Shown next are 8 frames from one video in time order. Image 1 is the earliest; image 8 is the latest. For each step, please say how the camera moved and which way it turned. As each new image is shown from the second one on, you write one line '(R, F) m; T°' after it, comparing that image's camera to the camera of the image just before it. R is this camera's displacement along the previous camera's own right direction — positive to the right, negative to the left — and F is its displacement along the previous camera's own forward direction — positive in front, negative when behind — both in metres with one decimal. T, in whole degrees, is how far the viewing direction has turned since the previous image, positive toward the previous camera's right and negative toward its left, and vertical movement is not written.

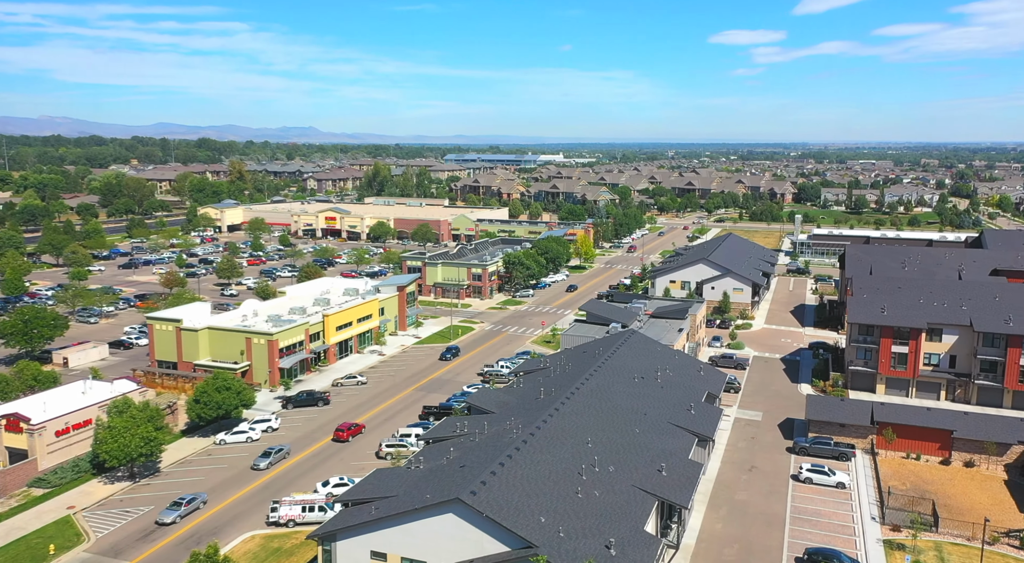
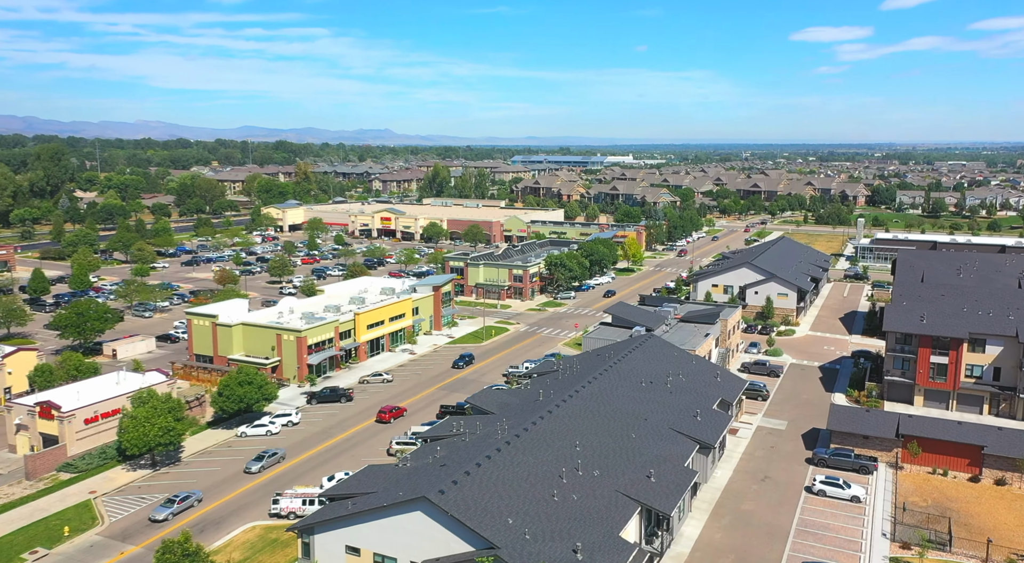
(+2.3, 0.0) m; -5°
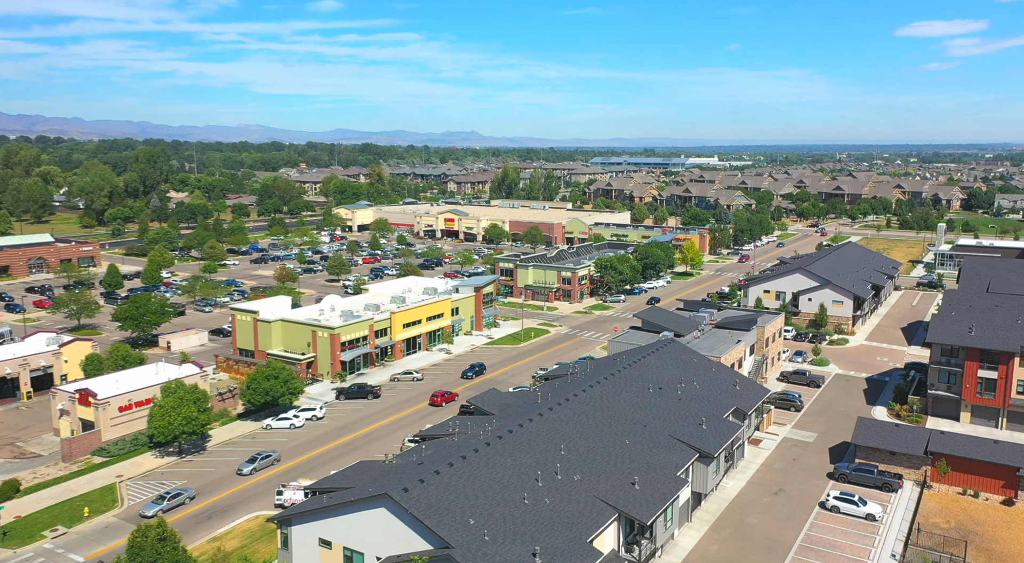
(+2.8, +0.1) m; -6°
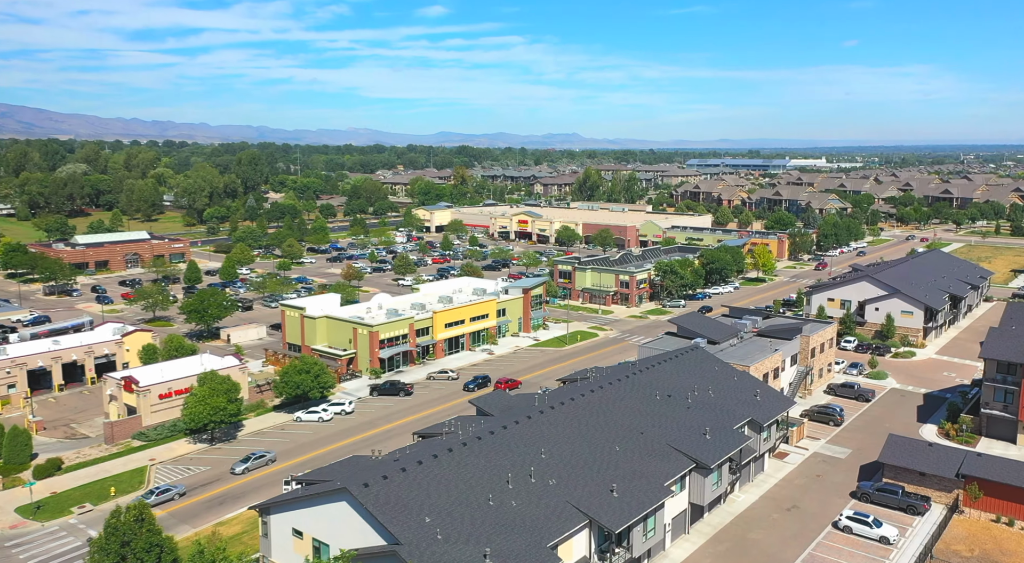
(+3.3, +0.1) m; -7°
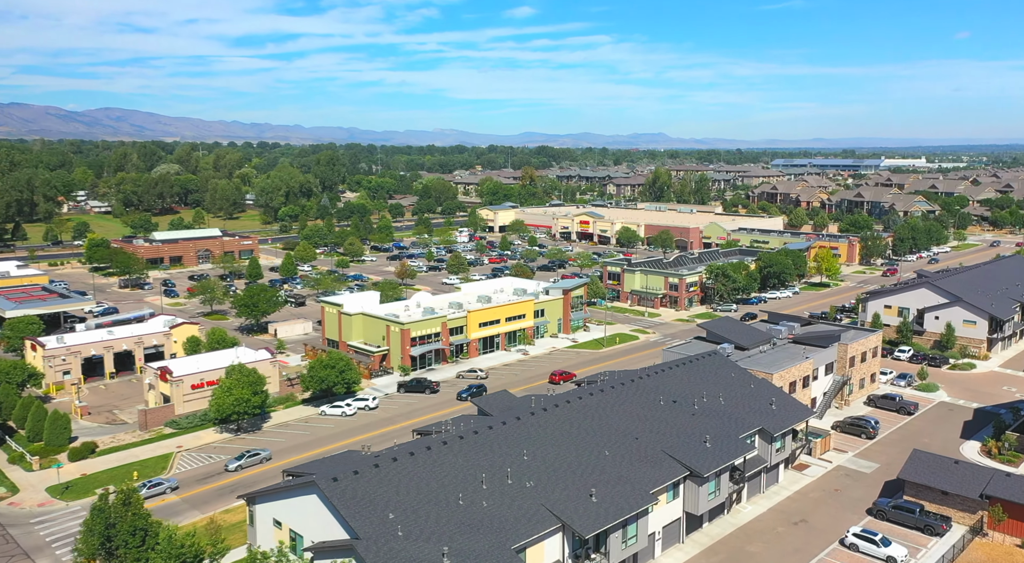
(+2.8, +0.1) m; -6°
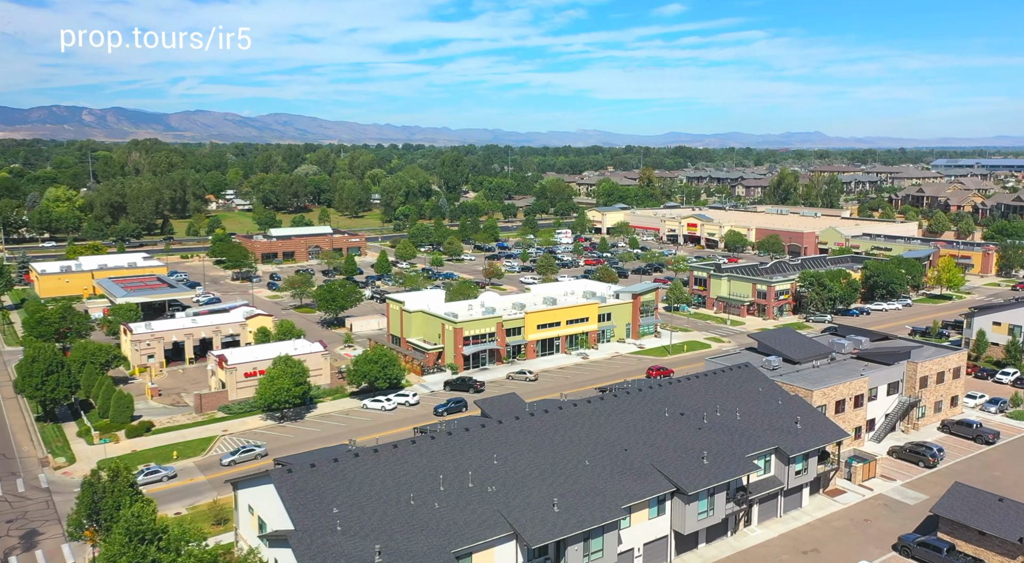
(+4.7, +0.6) m; -10°
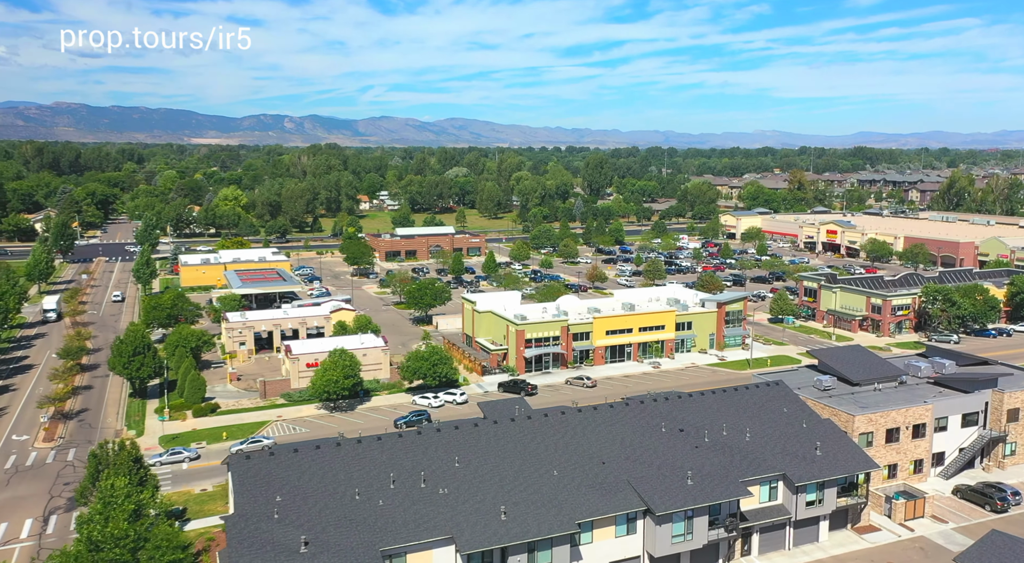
(+5.7, +0.8) m; -12°
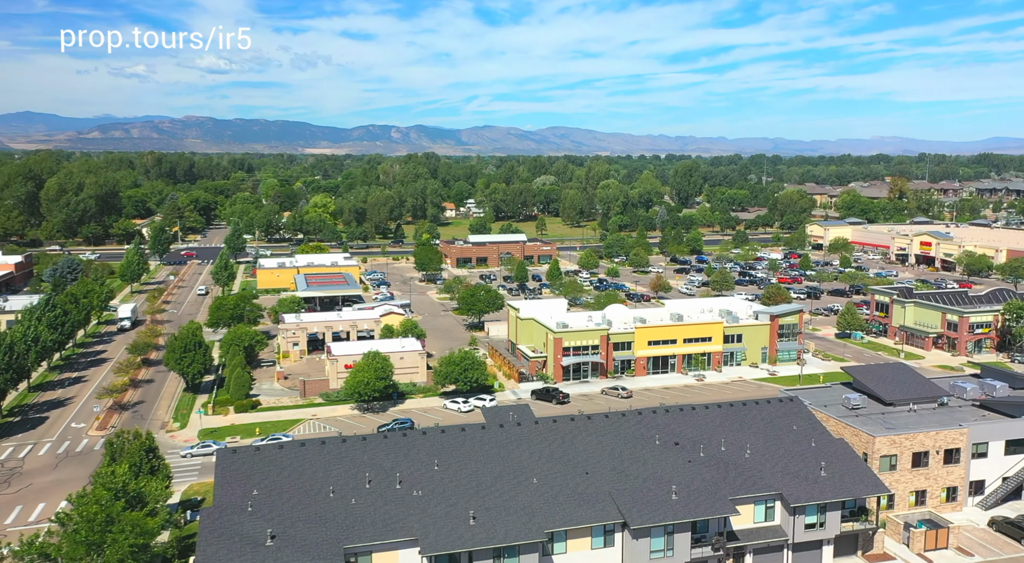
(+3.4, +0.1) m; -7°
